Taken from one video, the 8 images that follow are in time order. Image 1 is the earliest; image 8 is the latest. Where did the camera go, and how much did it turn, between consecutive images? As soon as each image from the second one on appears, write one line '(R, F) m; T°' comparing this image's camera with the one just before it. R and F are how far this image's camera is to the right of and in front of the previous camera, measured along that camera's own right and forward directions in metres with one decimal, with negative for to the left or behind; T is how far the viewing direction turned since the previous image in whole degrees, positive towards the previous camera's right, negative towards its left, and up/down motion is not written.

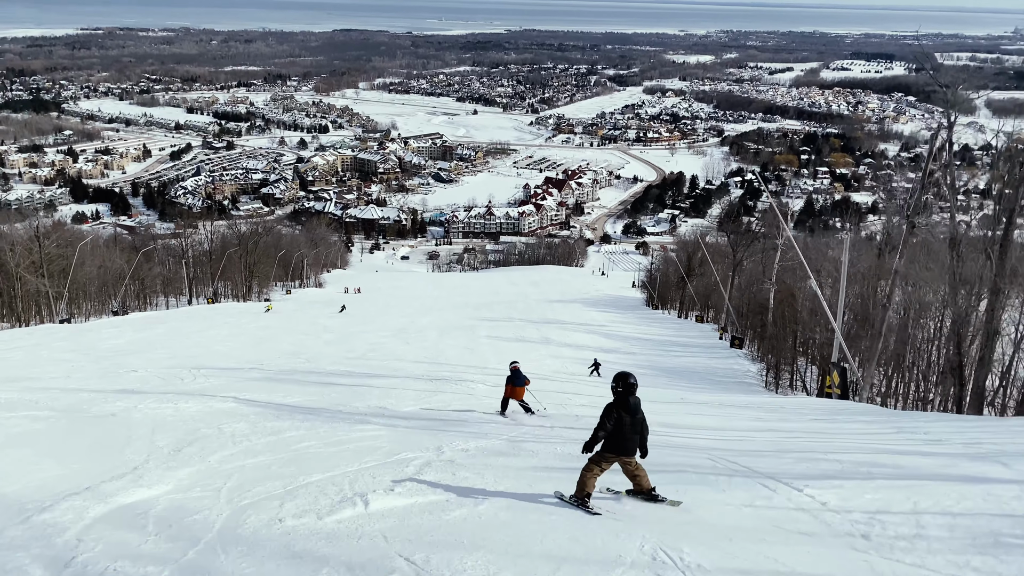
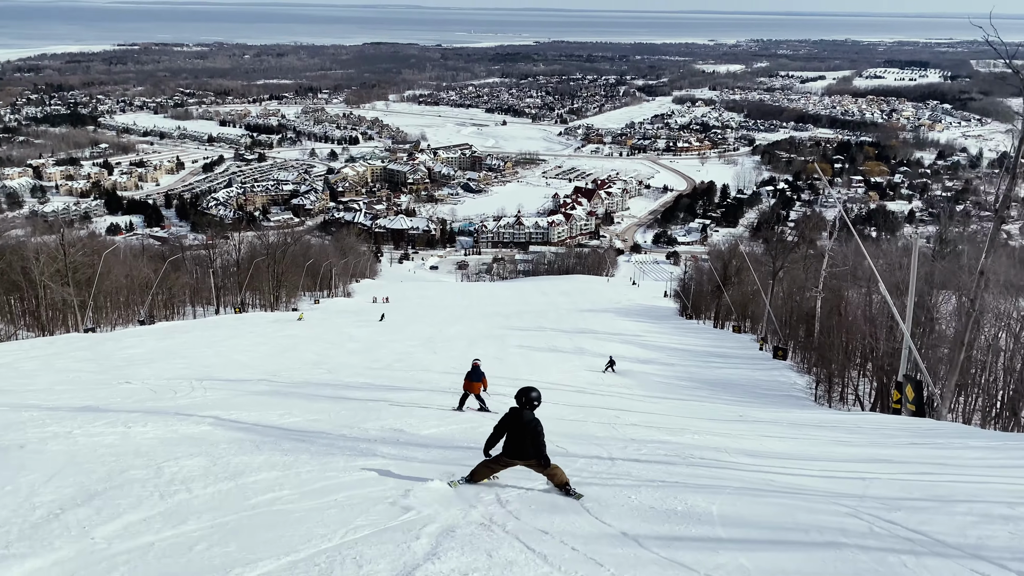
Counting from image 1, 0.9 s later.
(-0.1, +0.8) m; -2°
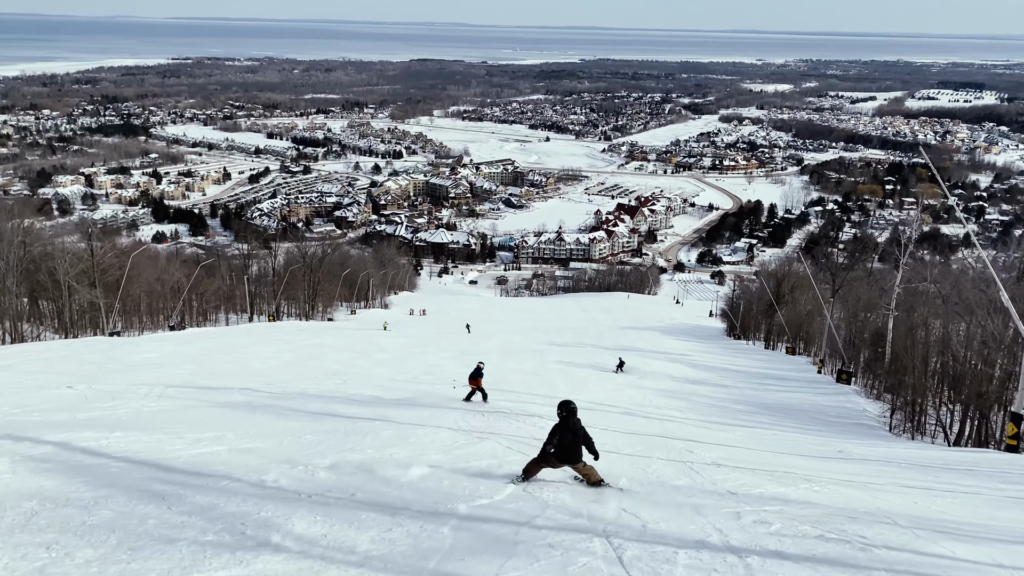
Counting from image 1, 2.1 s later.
(0.0, +1.4) m; -3°
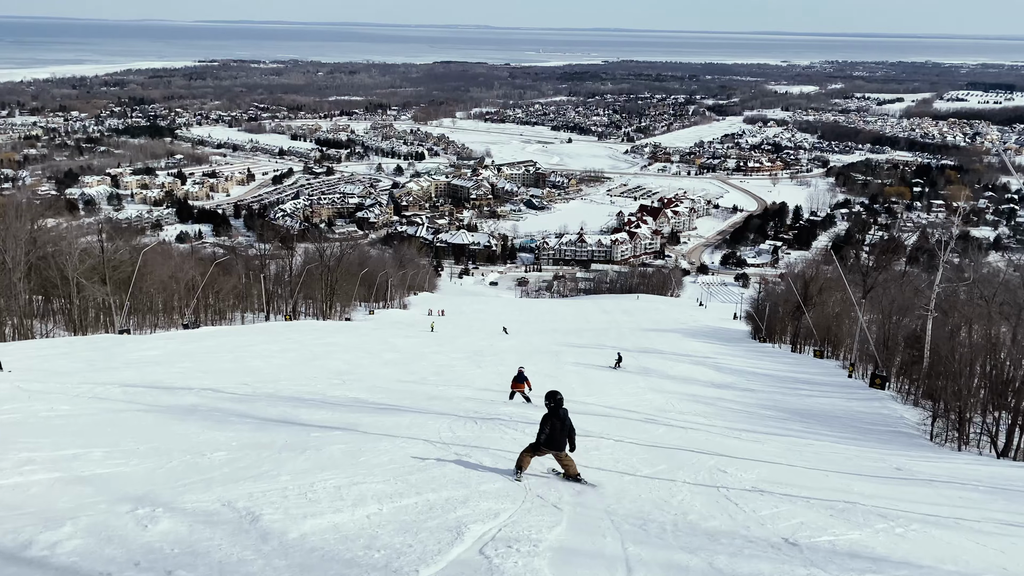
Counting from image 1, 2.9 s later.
(+0.2, +0.8) m; -2°
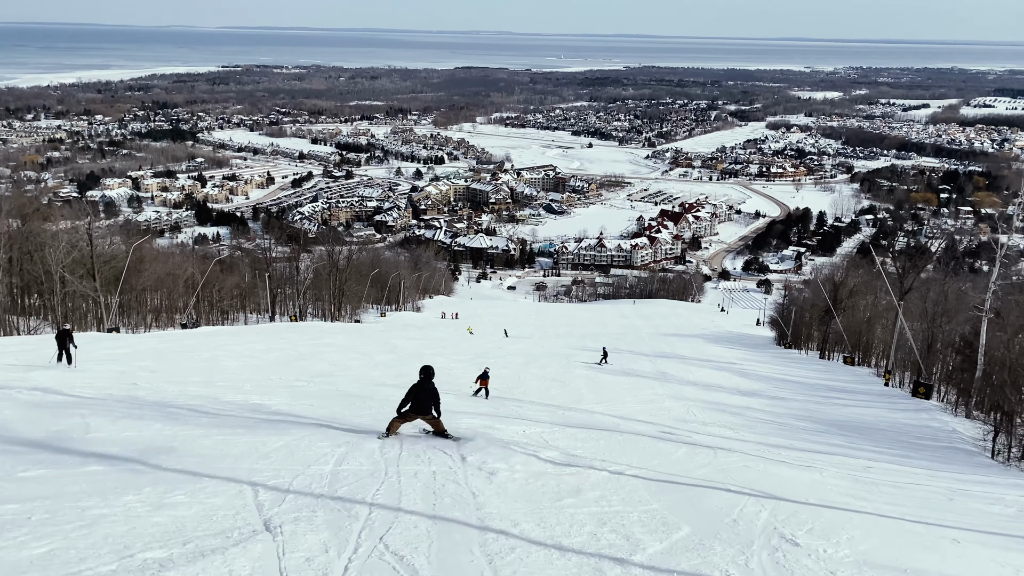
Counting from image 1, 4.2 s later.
(+0.3, +1.4) m; -2°
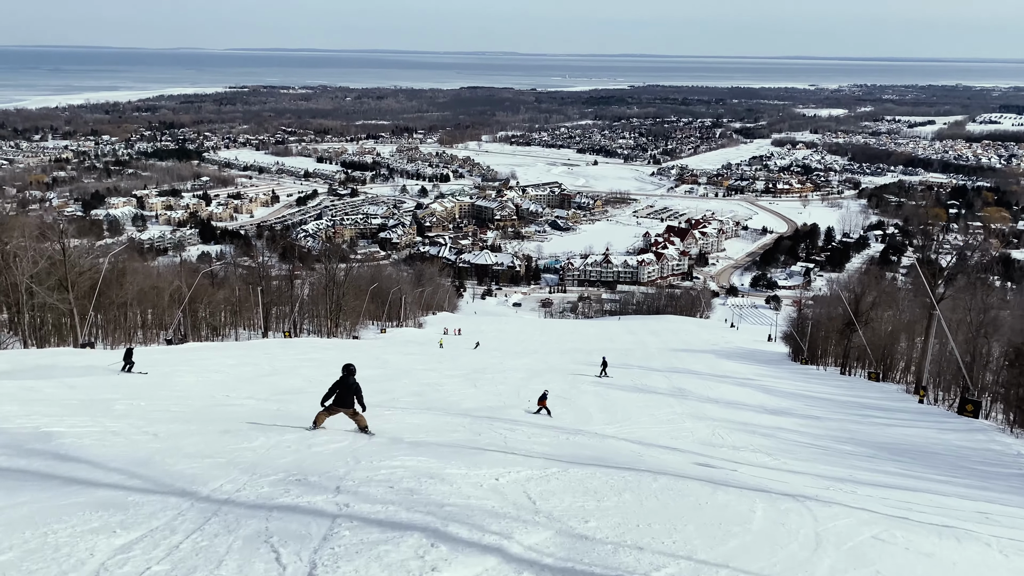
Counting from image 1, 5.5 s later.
(+0.1, +1.6) m; -1°
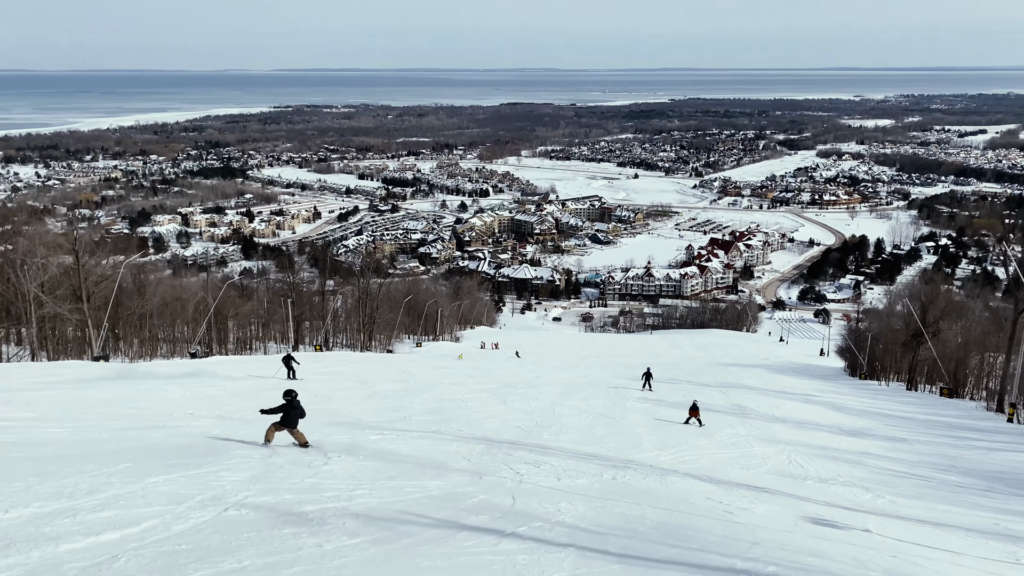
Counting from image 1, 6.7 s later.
(+0.1, +1.5) m; -3°
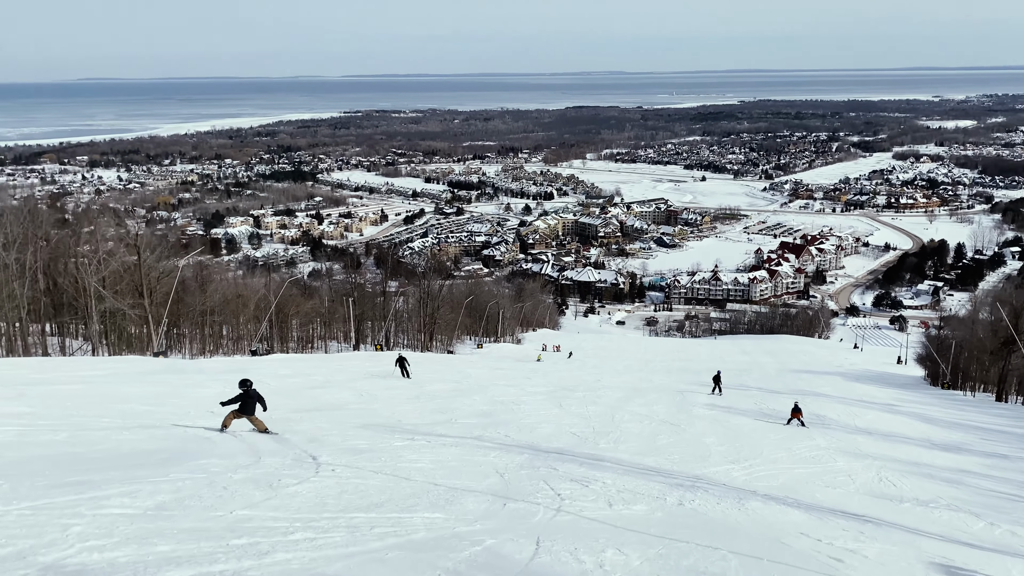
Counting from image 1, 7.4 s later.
(+0.1, +0.7) m; -5°
